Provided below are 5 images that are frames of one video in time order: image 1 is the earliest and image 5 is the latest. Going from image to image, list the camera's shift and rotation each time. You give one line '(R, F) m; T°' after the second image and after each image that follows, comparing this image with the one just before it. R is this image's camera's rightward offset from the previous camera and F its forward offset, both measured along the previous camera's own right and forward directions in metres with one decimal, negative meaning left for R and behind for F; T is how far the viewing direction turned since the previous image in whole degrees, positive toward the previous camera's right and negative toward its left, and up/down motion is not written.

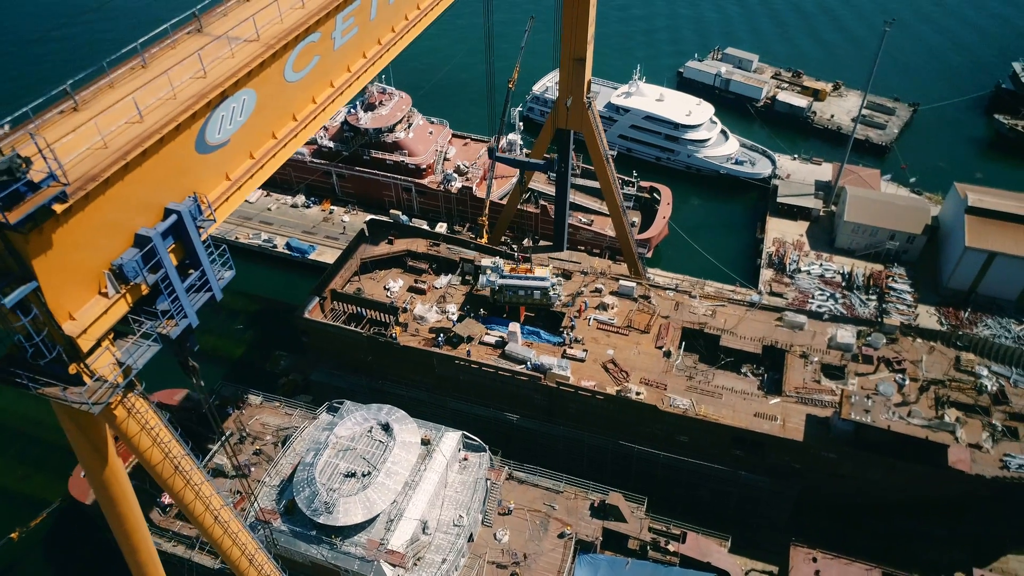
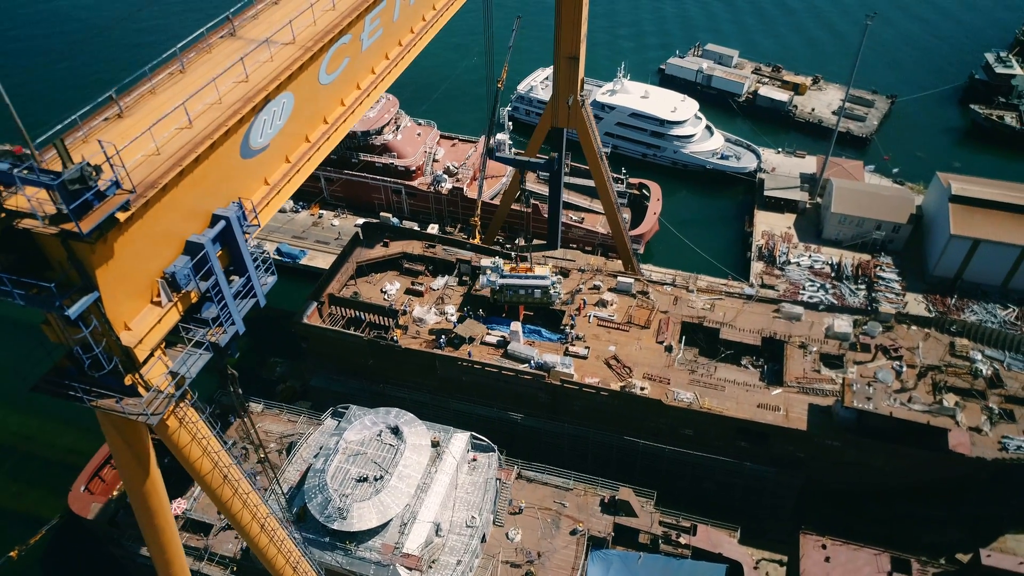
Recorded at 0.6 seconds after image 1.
(-0.9, 0.0) m; +2°
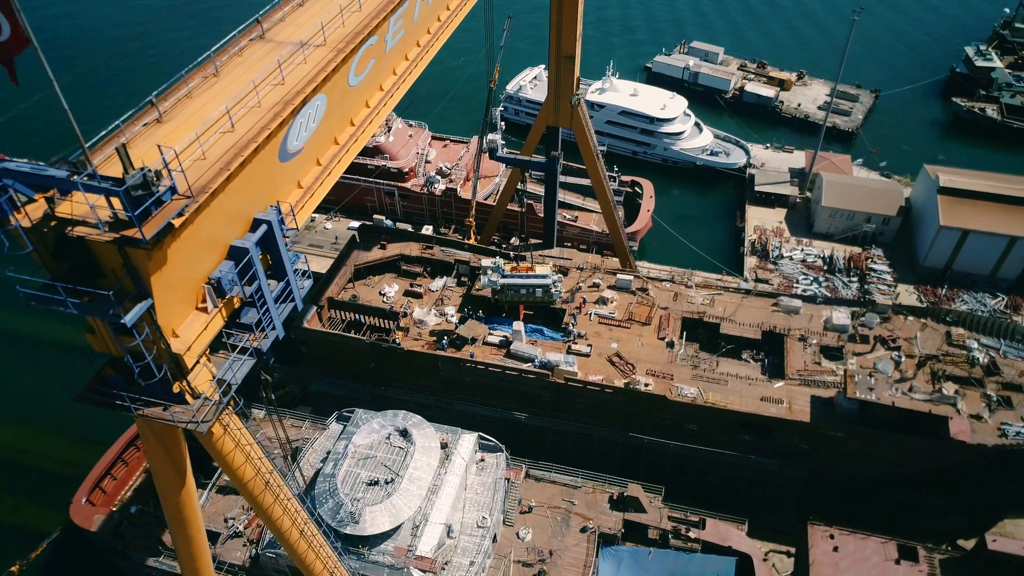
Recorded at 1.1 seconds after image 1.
(-0.7, 0.0) m; +1°
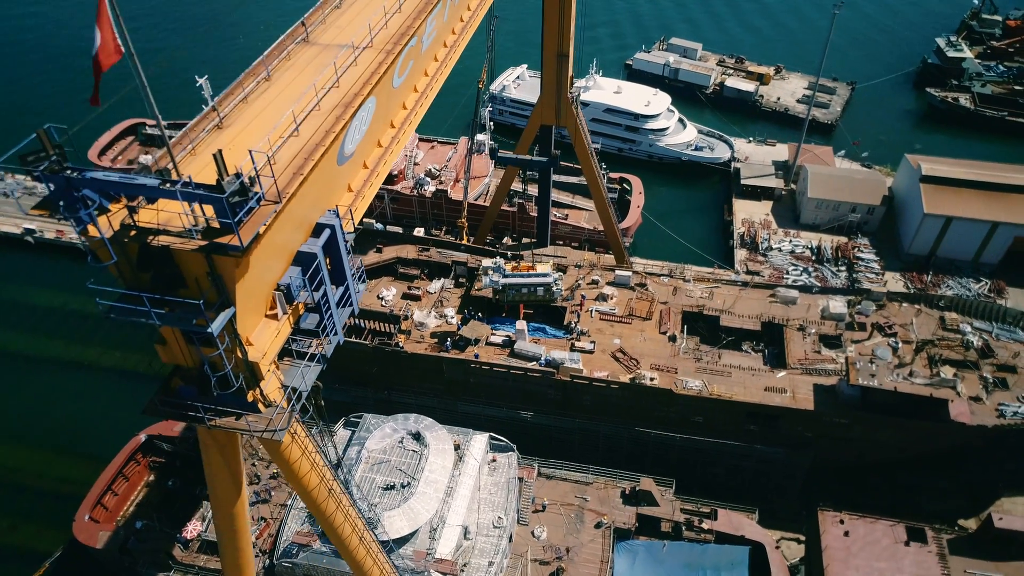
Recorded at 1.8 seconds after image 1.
(-1.0, 0.0) m; +2°
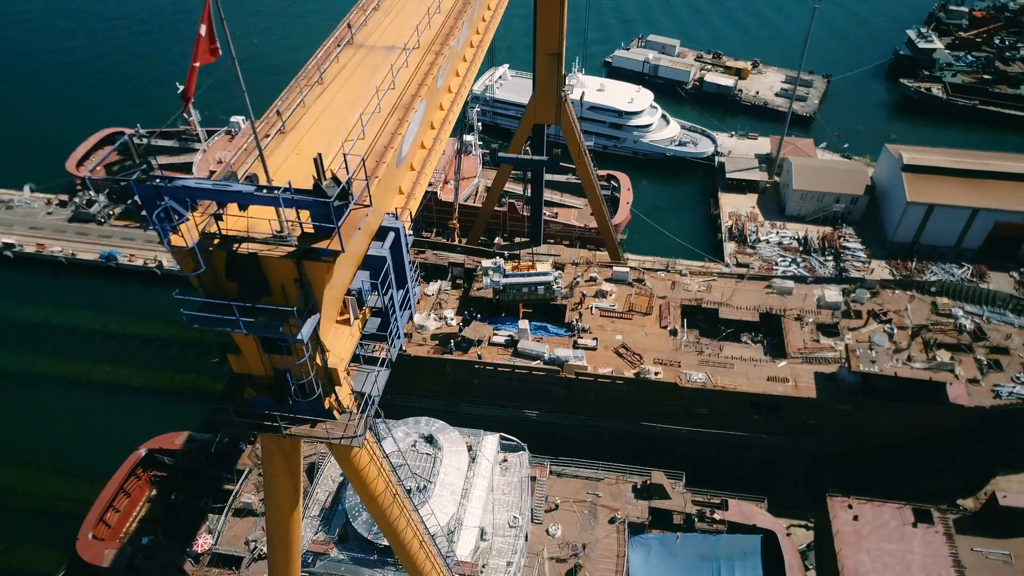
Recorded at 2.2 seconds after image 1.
(-1.0, 0.0) m; +2°
